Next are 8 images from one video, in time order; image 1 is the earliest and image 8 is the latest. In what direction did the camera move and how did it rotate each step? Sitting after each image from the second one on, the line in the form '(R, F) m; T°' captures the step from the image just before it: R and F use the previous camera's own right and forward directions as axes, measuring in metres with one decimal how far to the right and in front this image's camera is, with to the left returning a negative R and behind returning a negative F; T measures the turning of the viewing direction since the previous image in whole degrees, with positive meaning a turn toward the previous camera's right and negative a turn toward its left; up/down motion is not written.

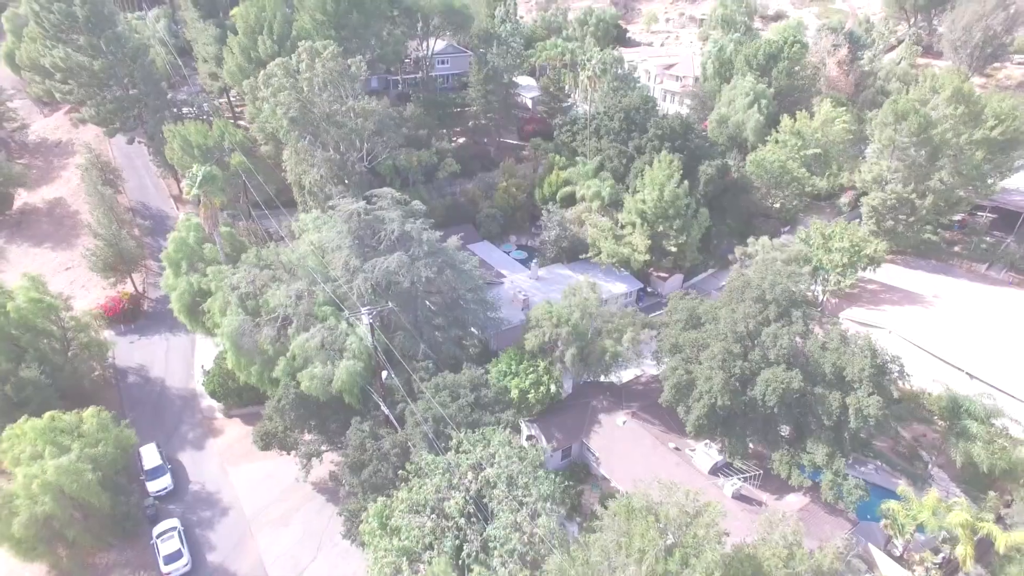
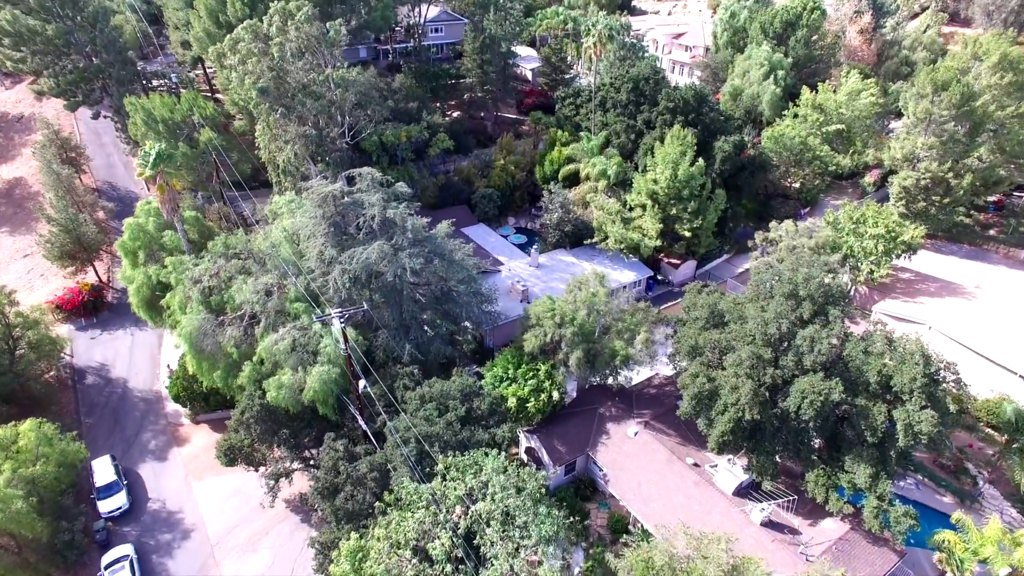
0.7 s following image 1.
(+0.1, +3.8) m; 0°
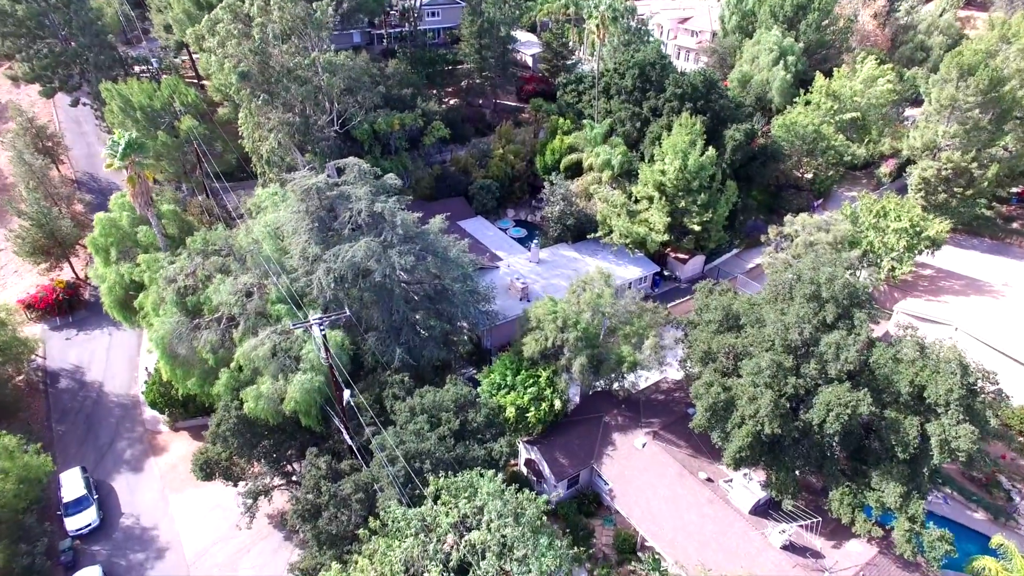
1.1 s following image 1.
(+0.1, +2.1) m; 0°
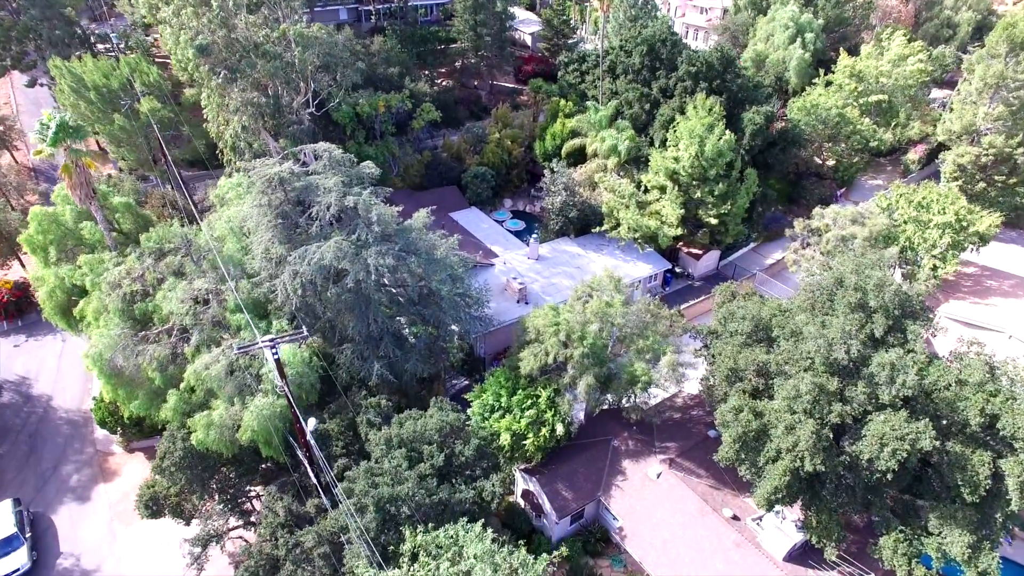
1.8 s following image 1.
(+0.2, +3.6) m; 0°
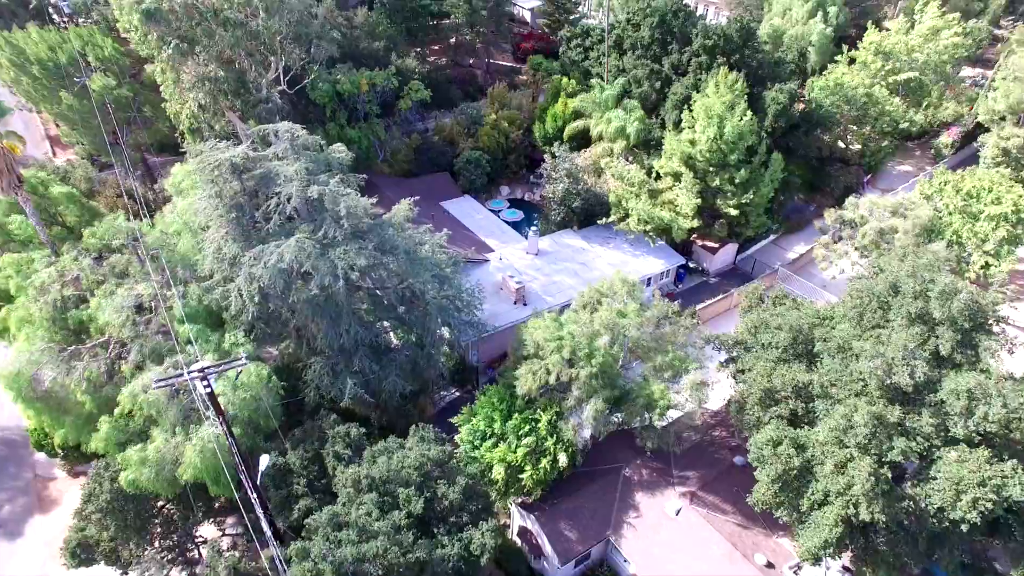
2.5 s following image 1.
(+0.2, +3.4) m; 0°
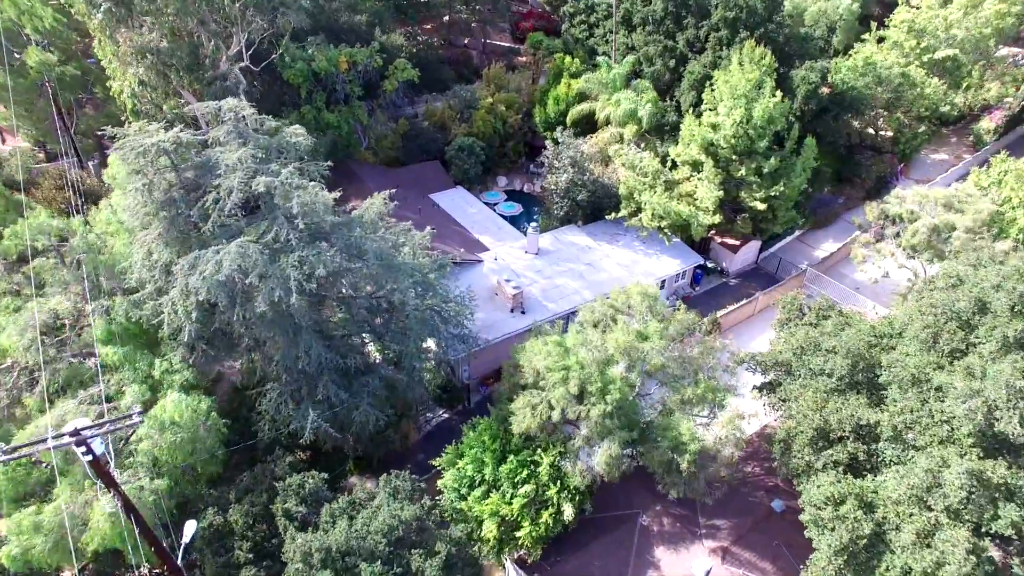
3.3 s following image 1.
(+0.1, +3.6) m; 0°
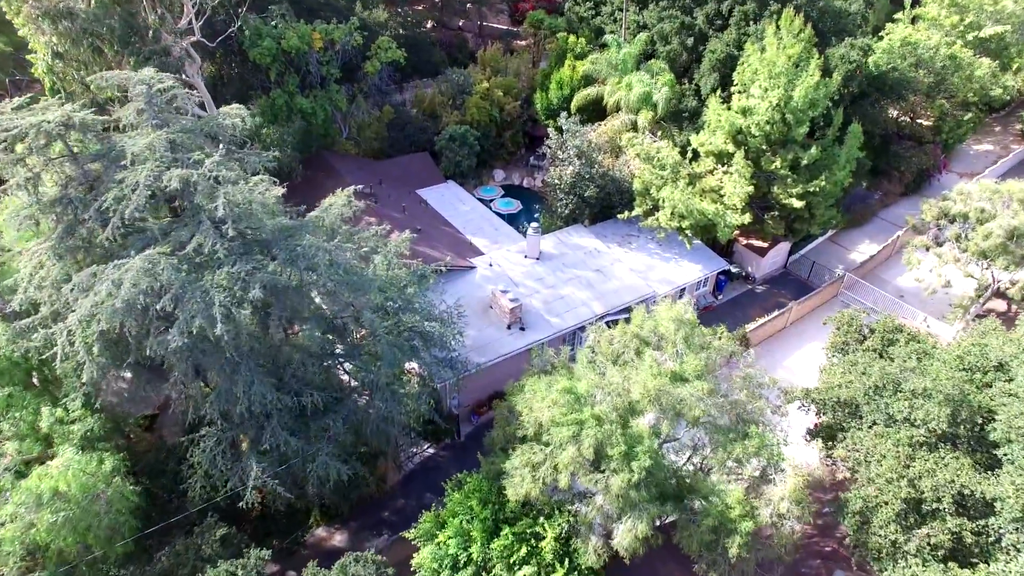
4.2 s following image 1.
(+0.1, +3.6) m; 0°
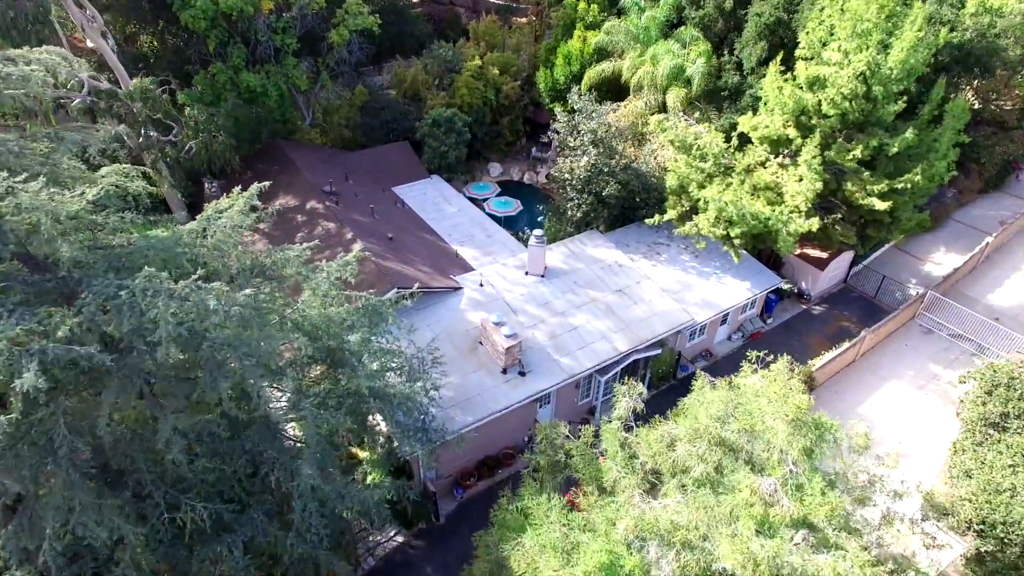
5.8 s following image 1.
(+0.1, +5.4) m; 0°
